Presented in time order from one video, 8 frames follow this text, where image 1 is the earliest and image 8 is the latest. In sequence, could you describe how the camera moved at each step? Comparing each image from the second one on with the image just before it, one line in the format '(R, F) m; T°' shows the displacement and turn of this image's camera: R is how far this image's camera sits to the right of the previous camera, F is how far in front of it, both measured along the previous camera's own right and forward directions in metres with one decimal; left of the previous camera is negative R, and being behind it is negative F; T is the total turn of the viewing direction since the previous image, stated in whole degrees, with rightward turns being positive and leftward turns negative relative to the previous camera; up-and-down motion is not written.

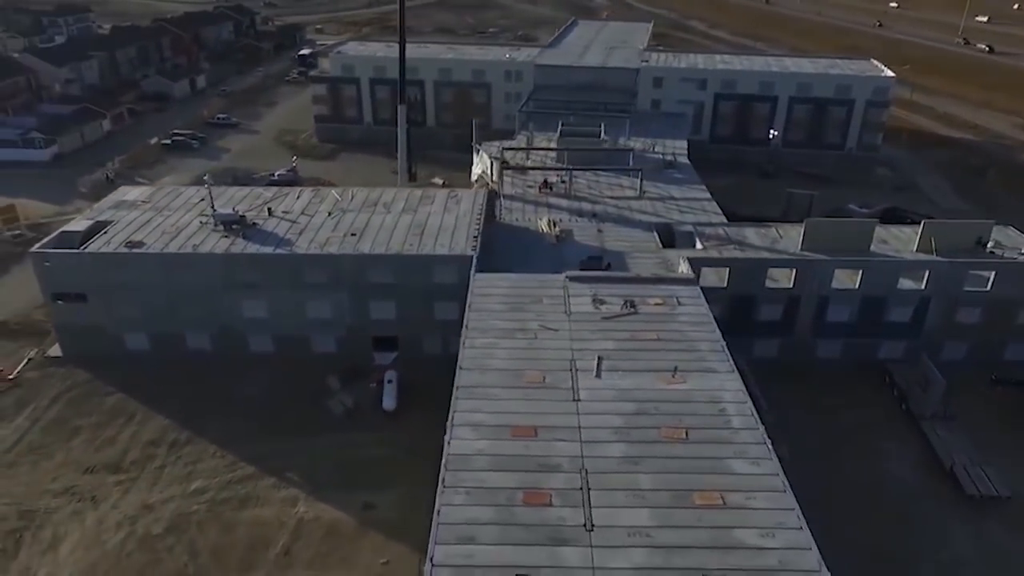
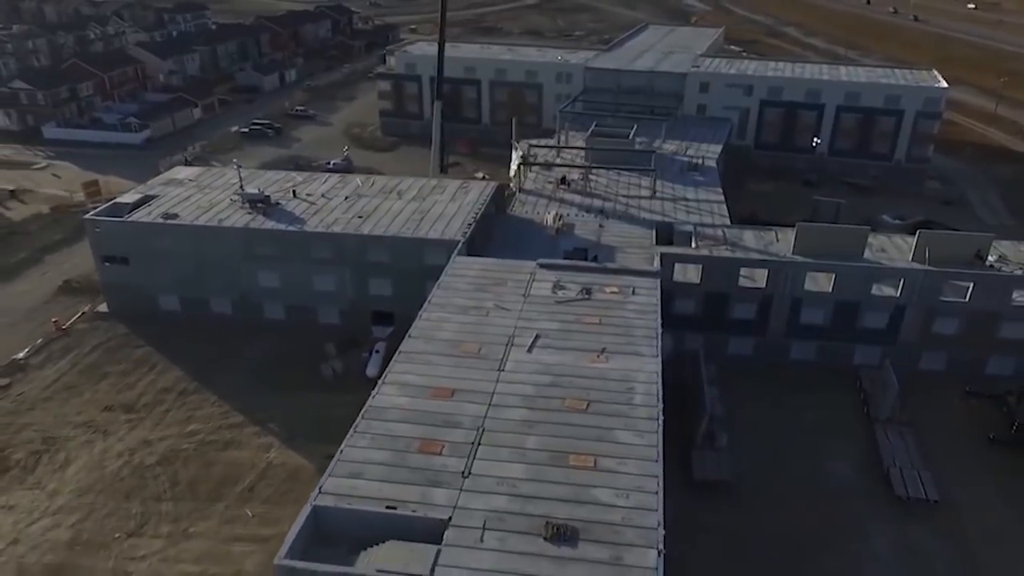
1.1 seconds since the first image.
(+4.3, -1.6) m; -7°
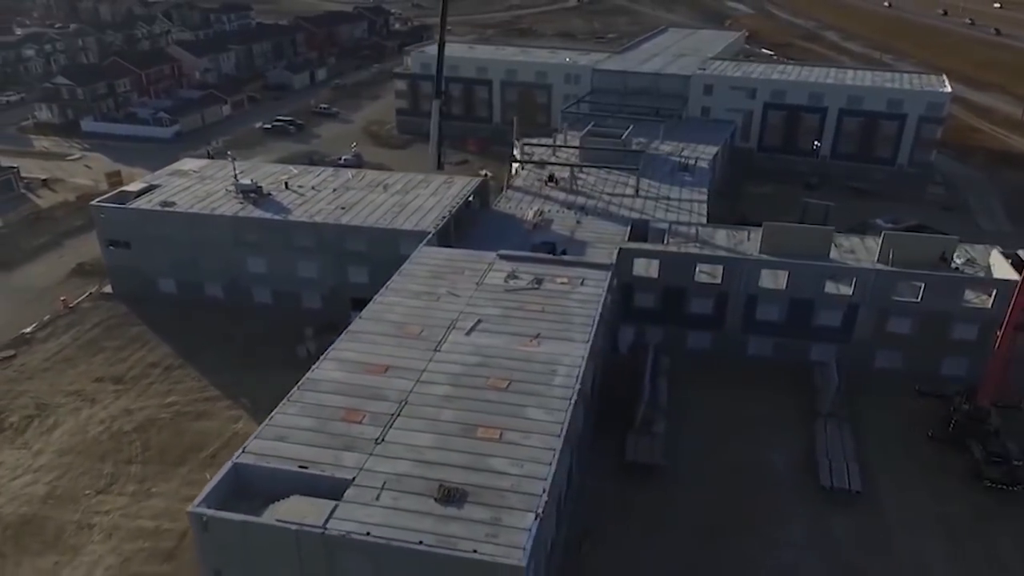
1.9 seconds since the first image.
(+3.0, -1.2) m; -3°
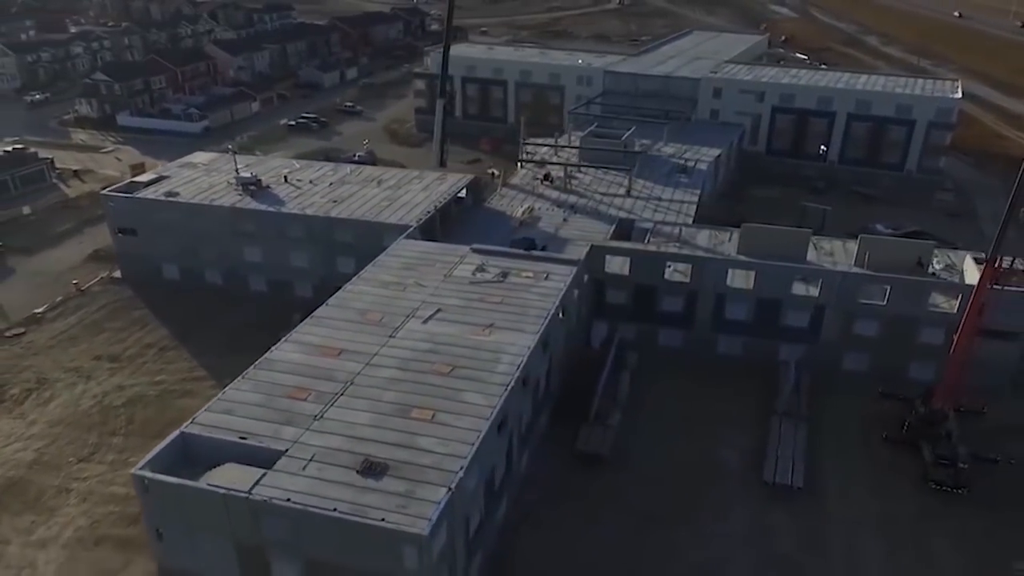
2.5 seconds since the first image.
(+2.7, -0.9) m; -3°
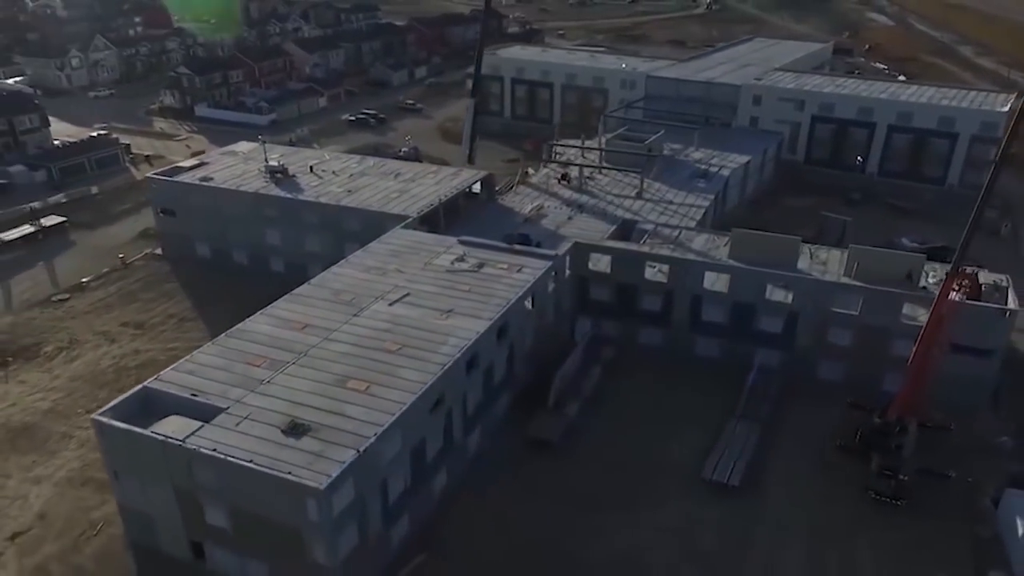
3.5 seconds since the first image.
(+4.1, -1.1) m; -6°
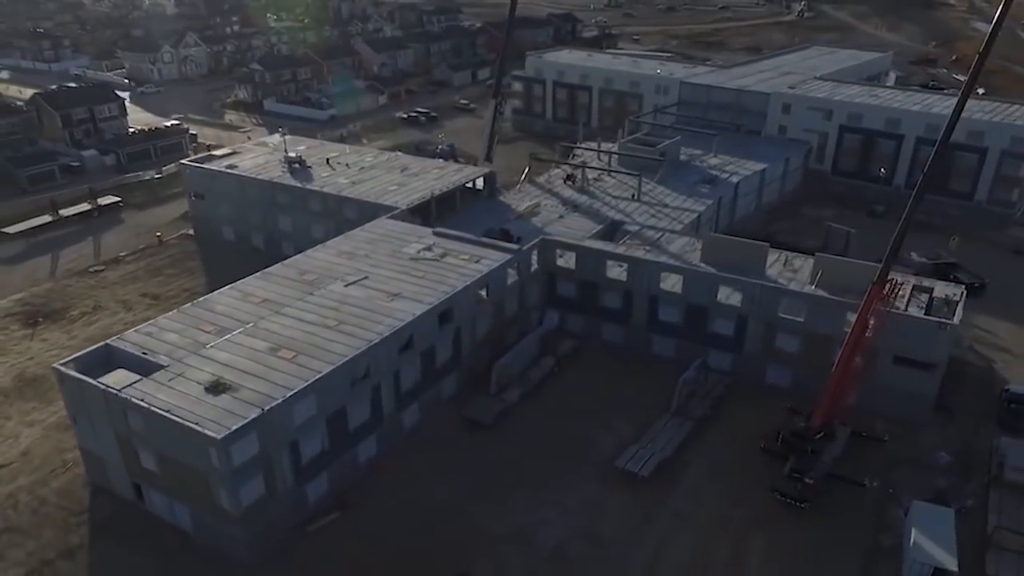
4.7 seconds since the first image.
(+5.0, -1.2) m; -7°
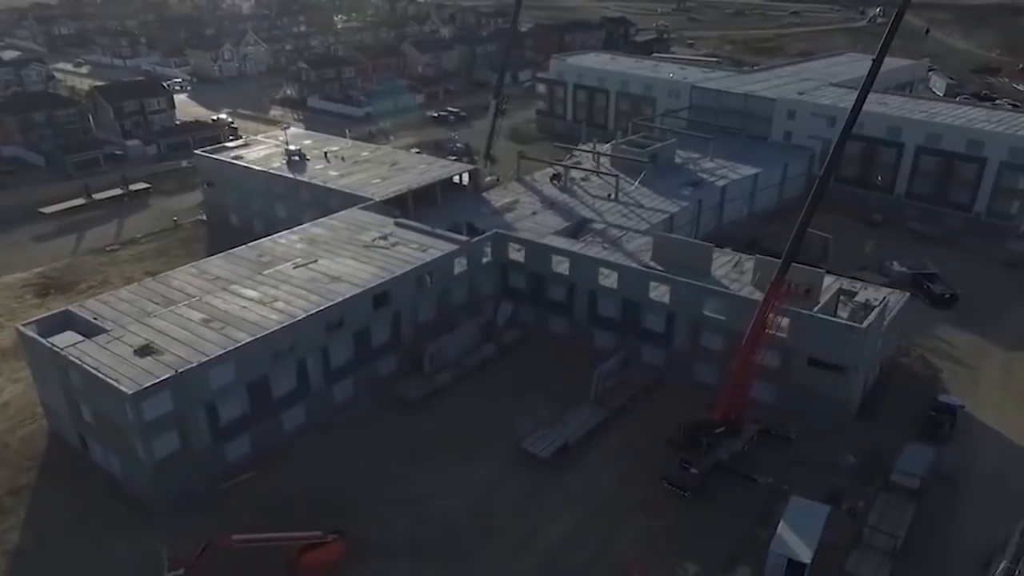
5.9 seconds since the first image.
(+5.2, -1.2) m; -6°
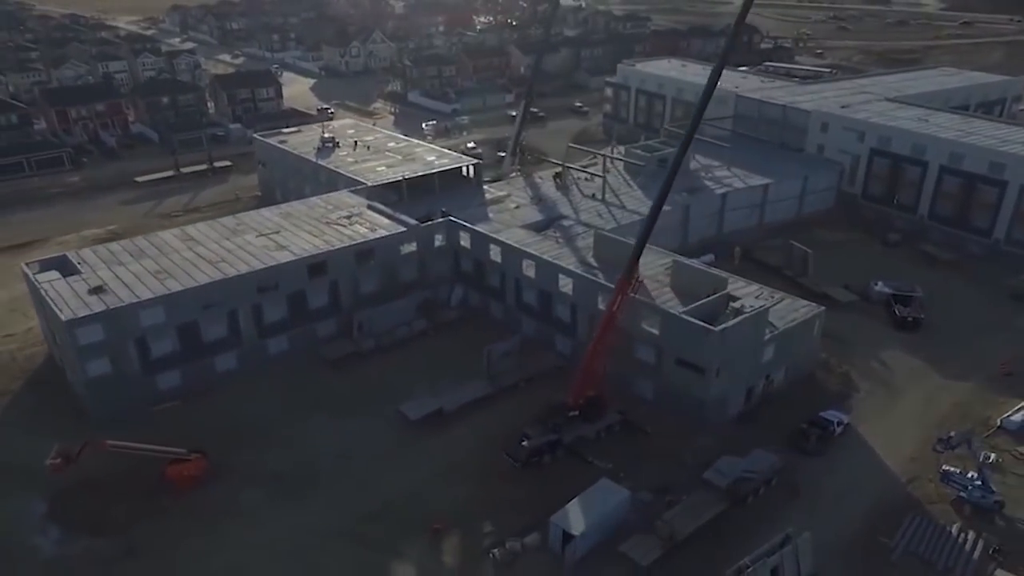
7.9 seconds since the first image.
(+9.7, -1.5) m; -12°
